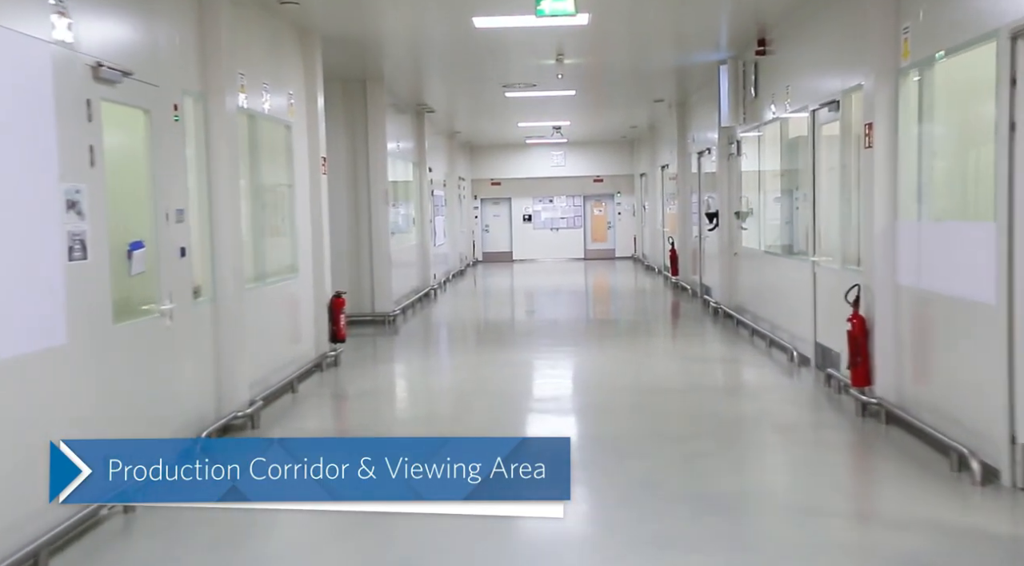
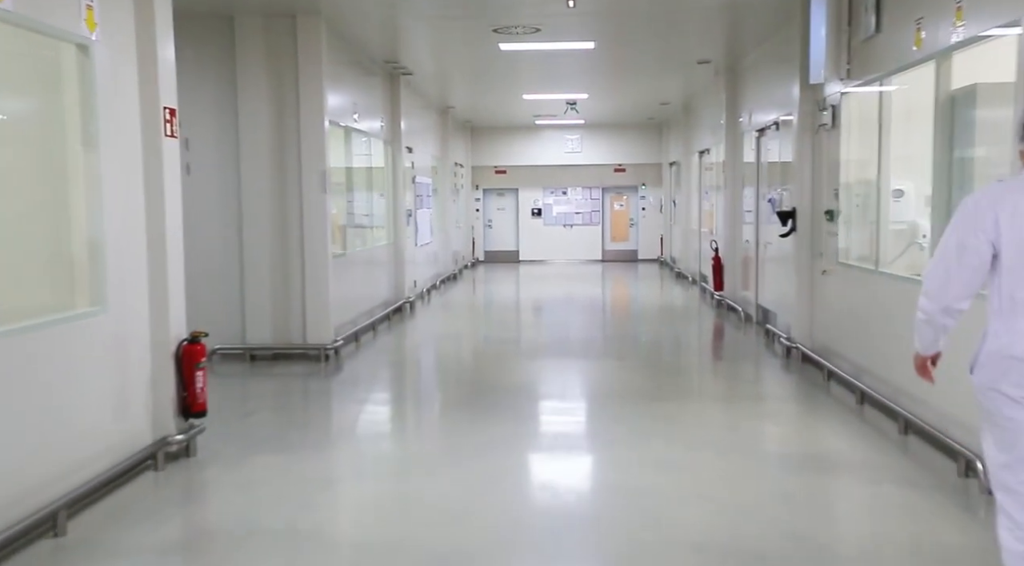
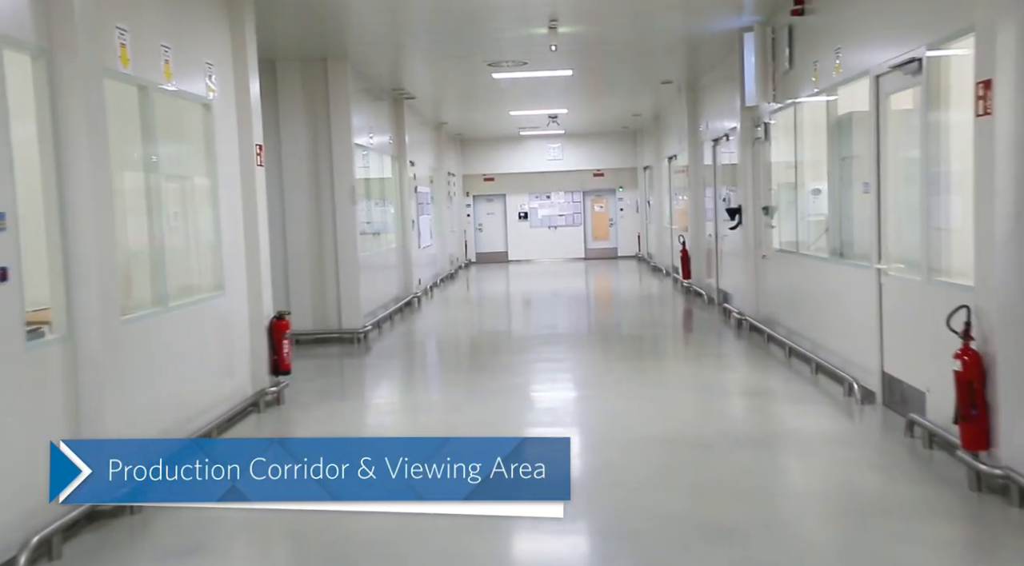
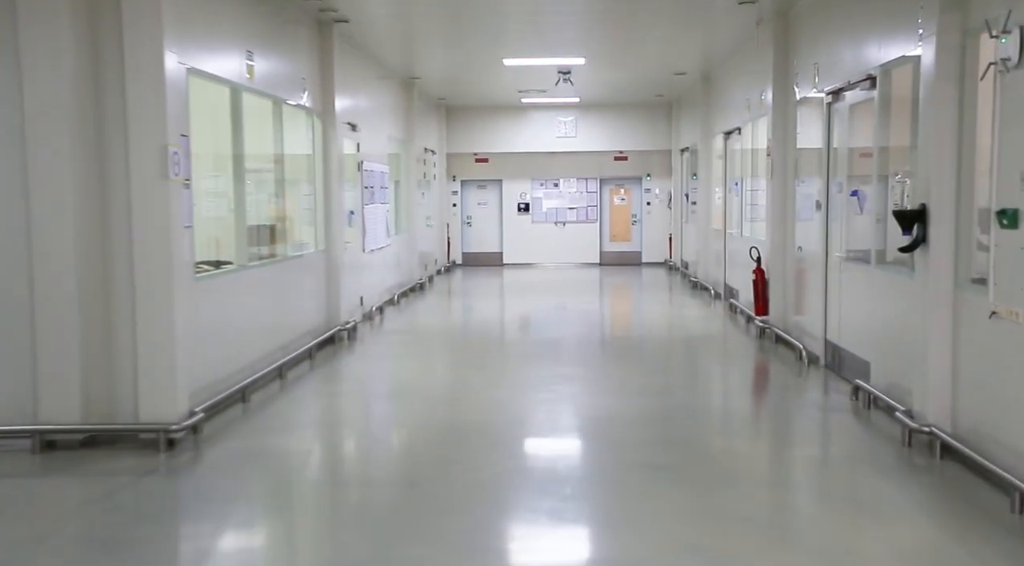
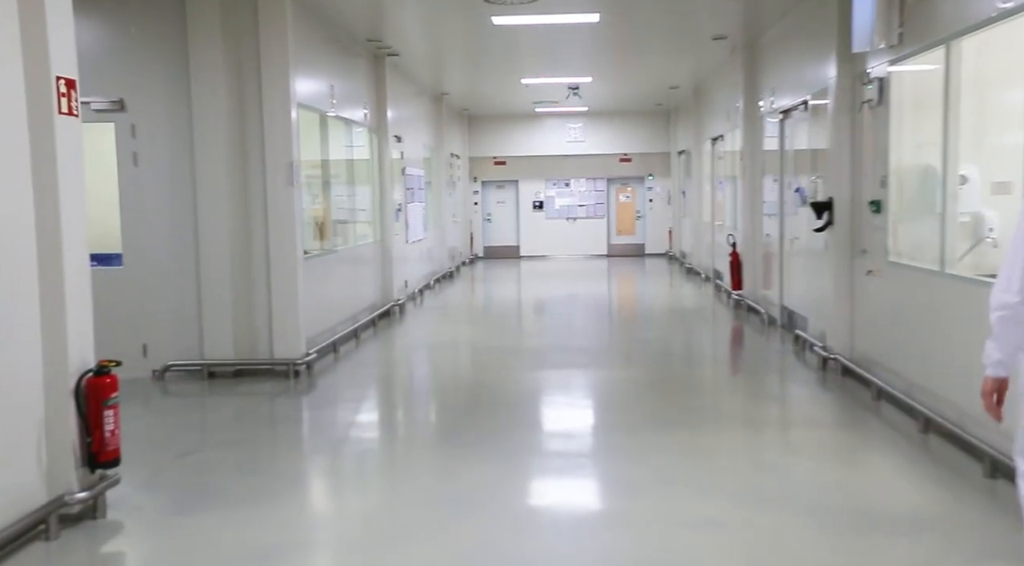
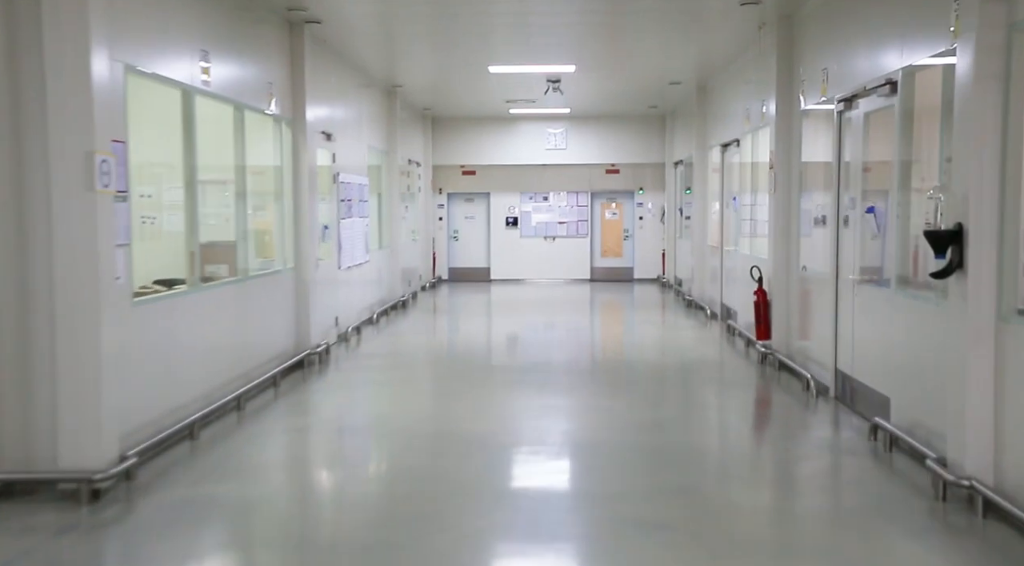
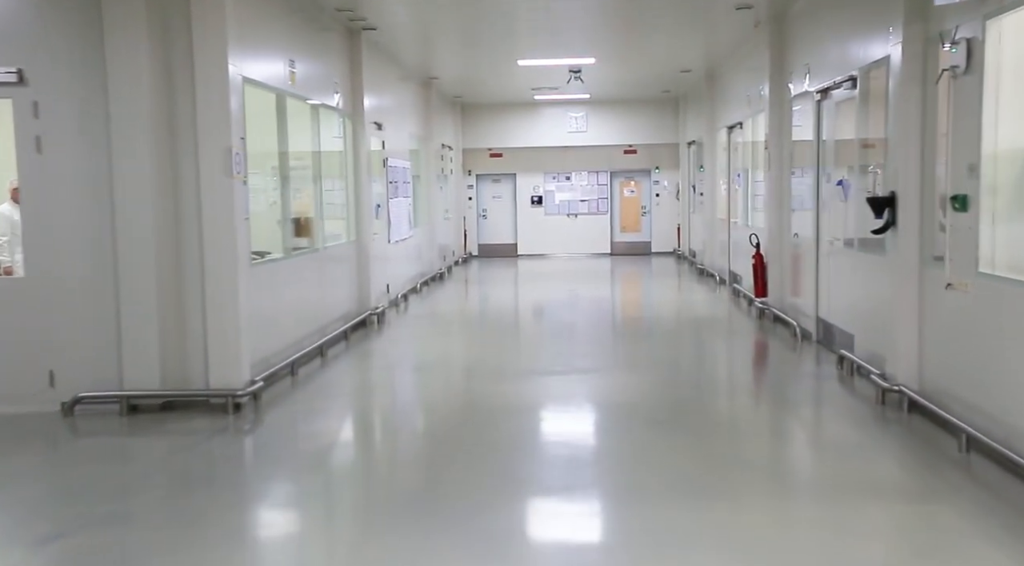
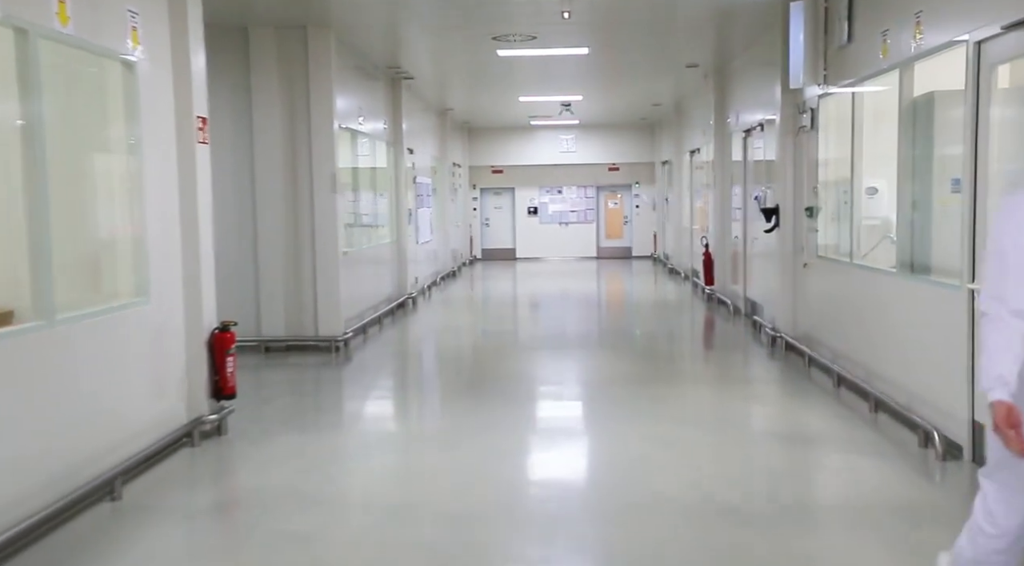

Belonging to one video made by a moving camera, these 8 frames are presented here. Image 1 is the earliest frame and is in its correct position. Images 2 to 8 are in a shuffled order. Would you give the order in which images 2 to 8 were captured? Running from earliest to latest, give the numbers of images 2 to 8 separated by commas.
3, 8, 2, 5, 7, 4, 6
